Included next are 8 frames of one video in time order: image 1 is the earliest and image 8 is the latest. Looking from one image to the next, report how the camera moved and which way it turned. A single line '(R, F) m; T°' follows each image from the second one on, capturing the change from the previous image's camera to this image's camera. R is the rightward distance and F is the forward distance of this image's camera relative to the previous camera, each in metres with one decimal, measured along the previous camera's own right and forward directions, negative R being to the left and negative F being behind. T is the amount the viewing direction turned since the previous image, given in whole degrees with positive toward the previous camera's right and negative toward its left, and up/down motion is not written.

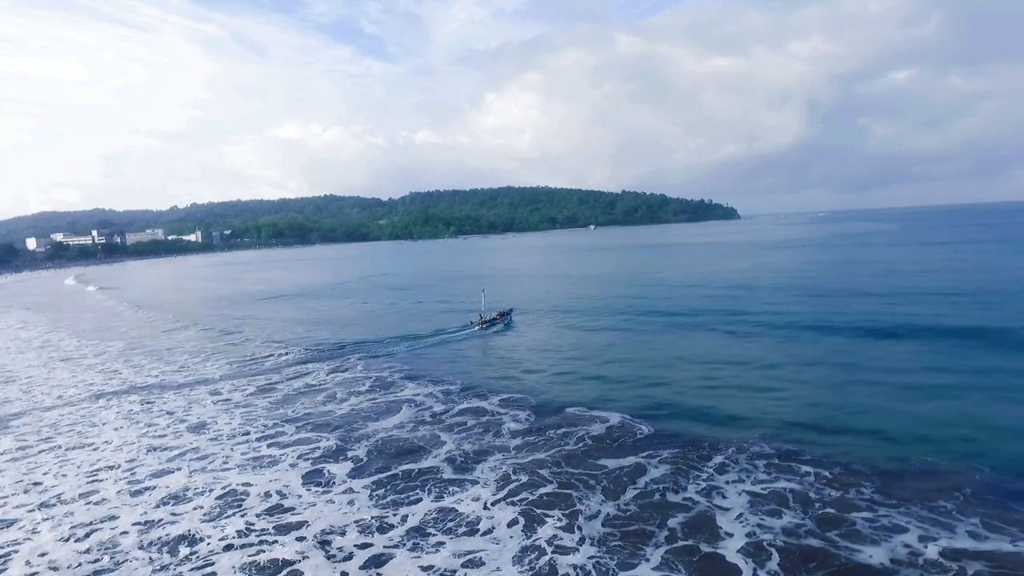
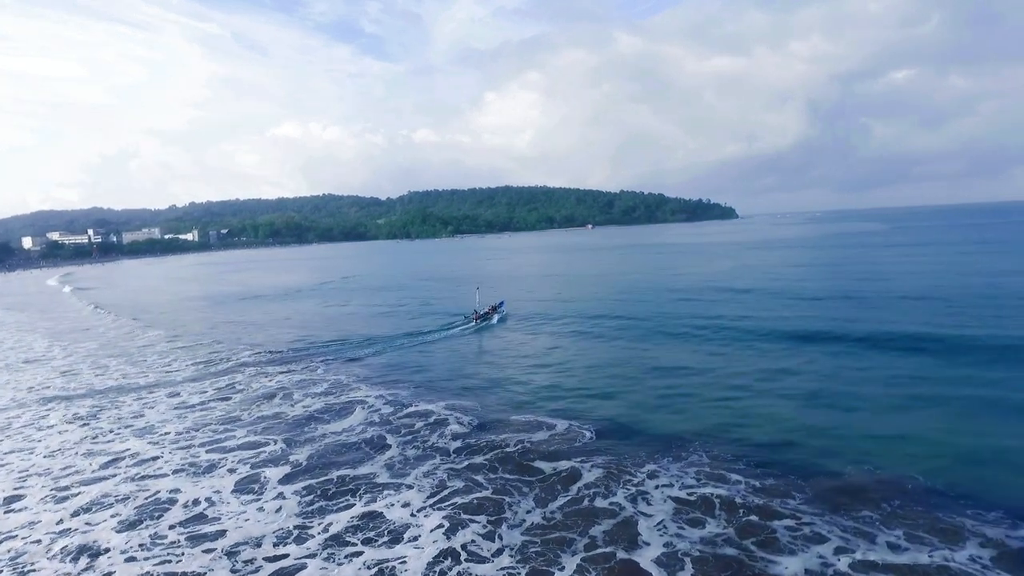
(+1.4, +0.3) m; 0°
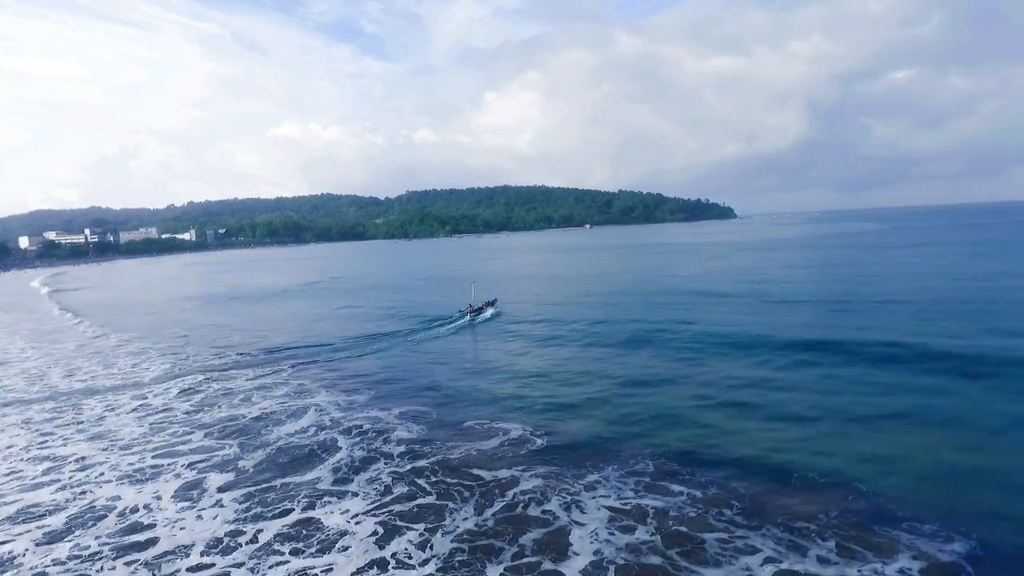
(+1.2, +0.3) m; 0°
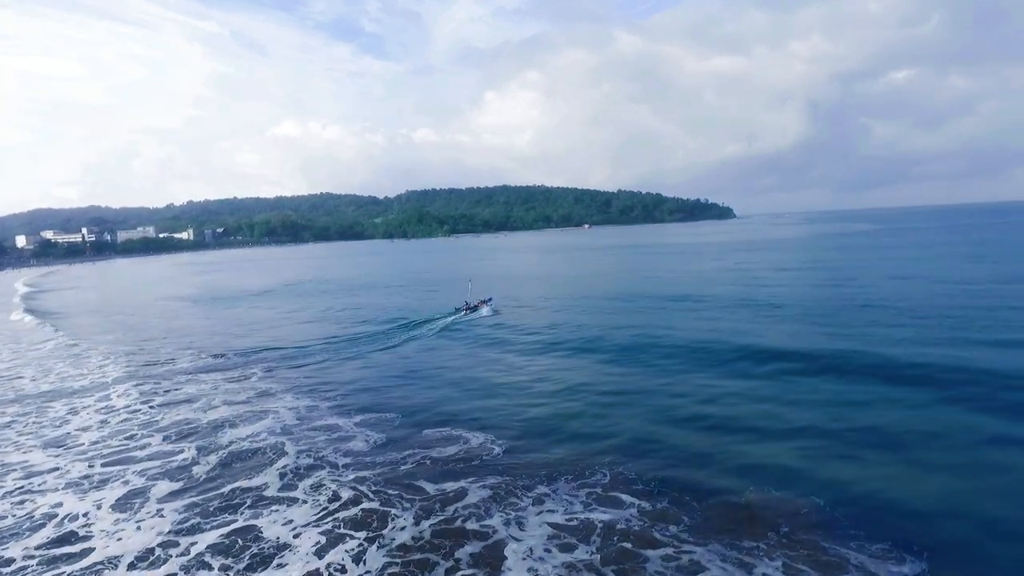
(+1.0, +0.4) m; 0°
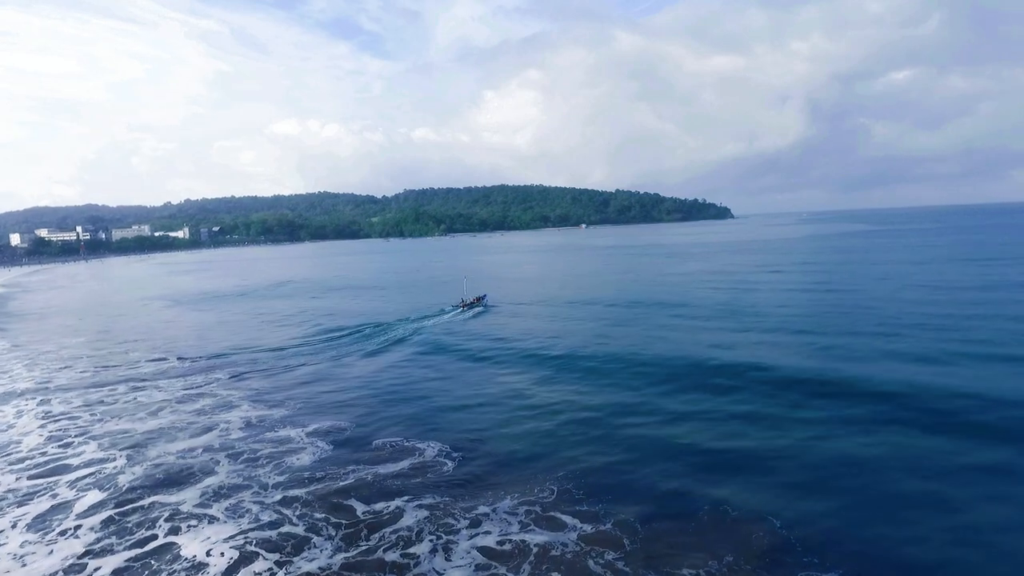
(+1.2, +0.8) m; 0°
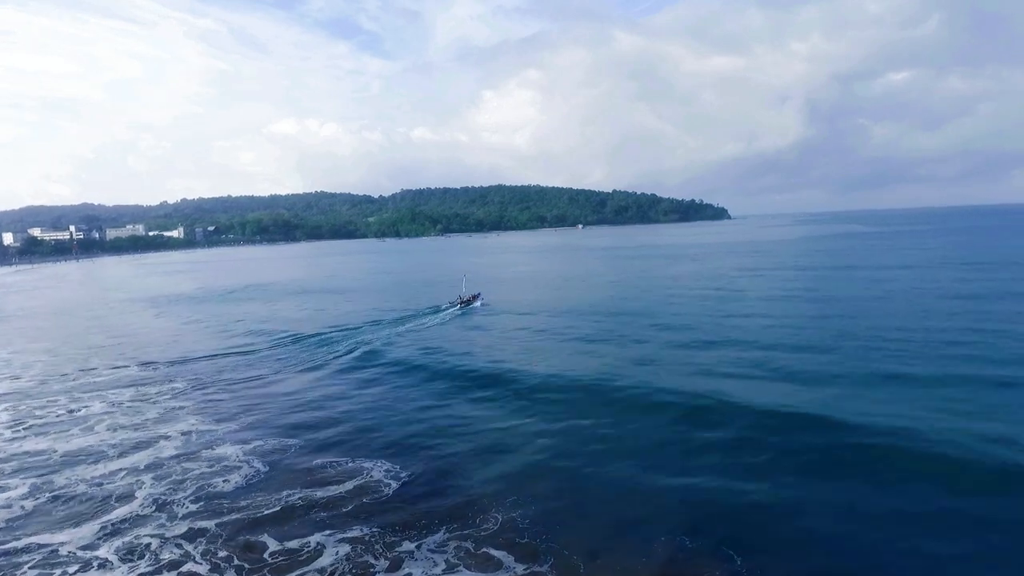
(+1.2, +1.1) m; 0°
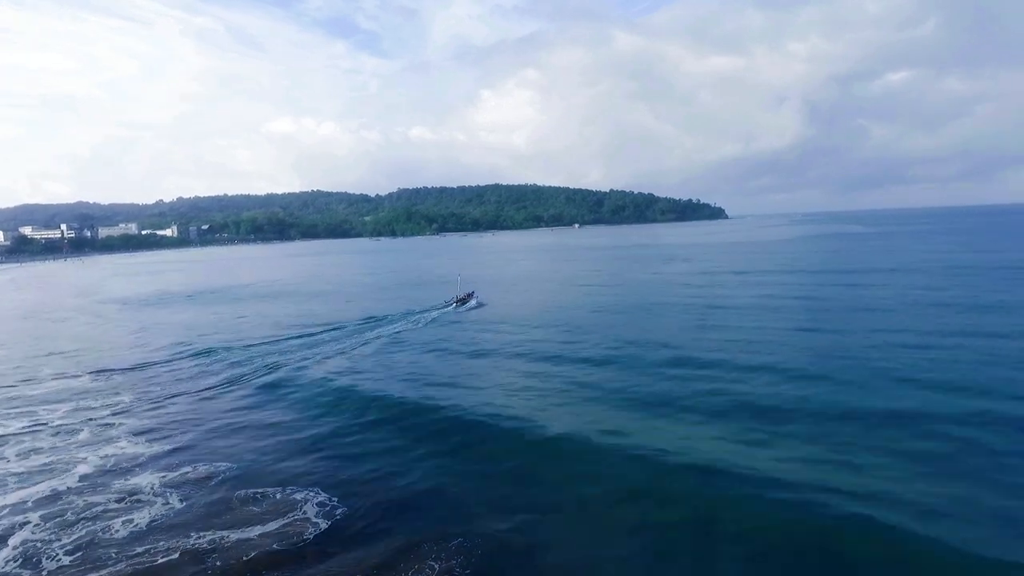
(+1.1, +1.6) m; 0°
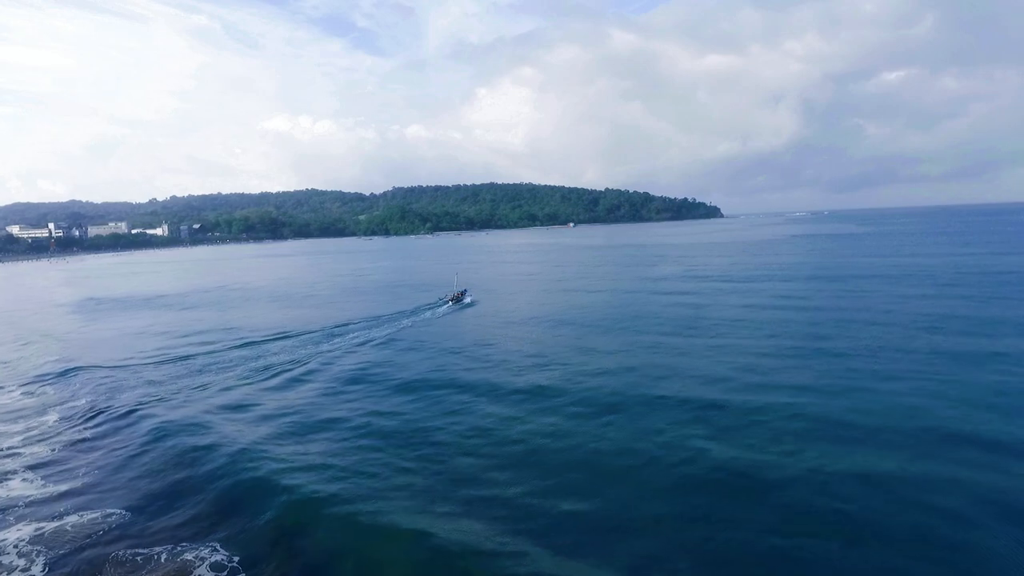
(+1.0, +1.9) m; 0°
